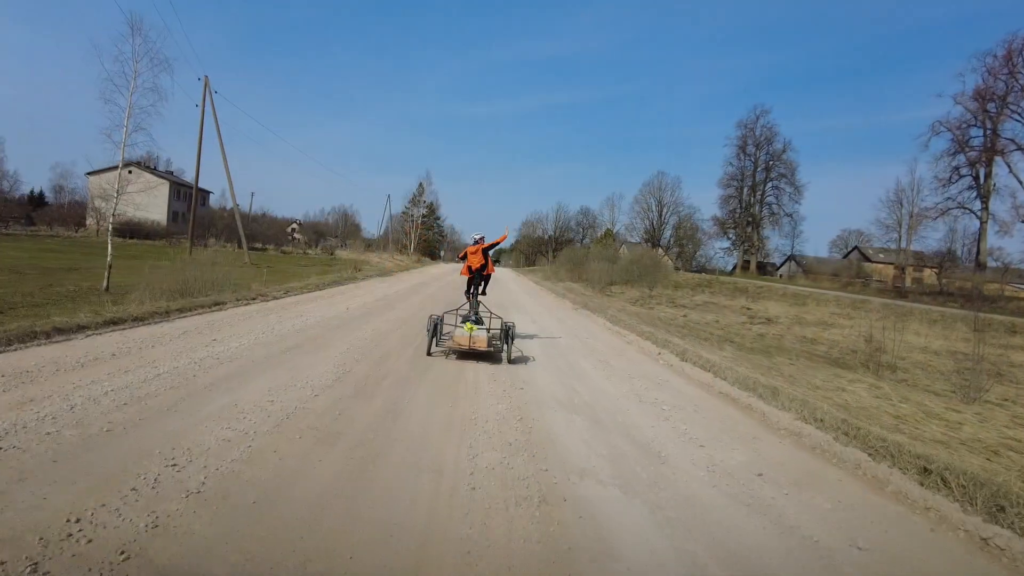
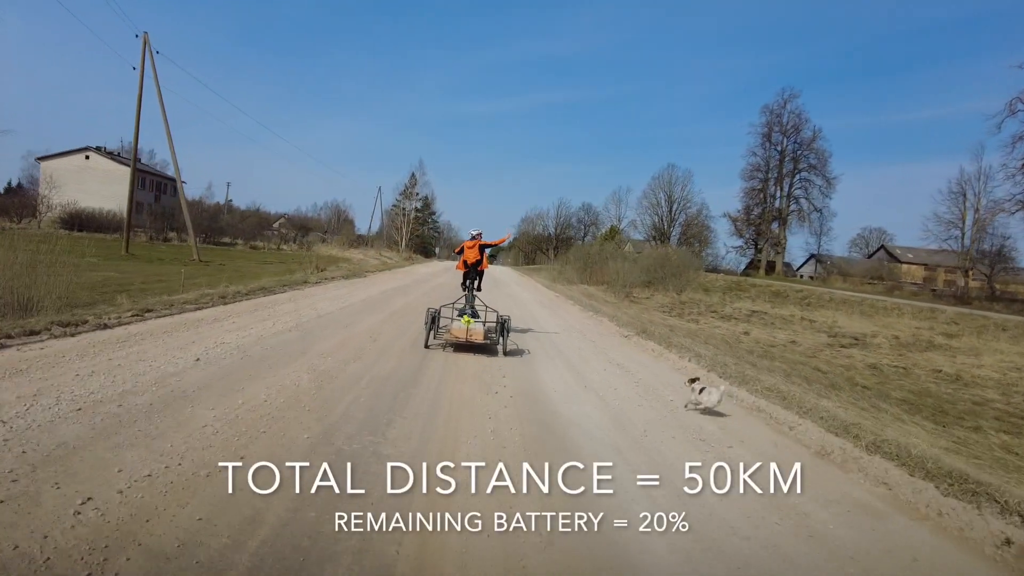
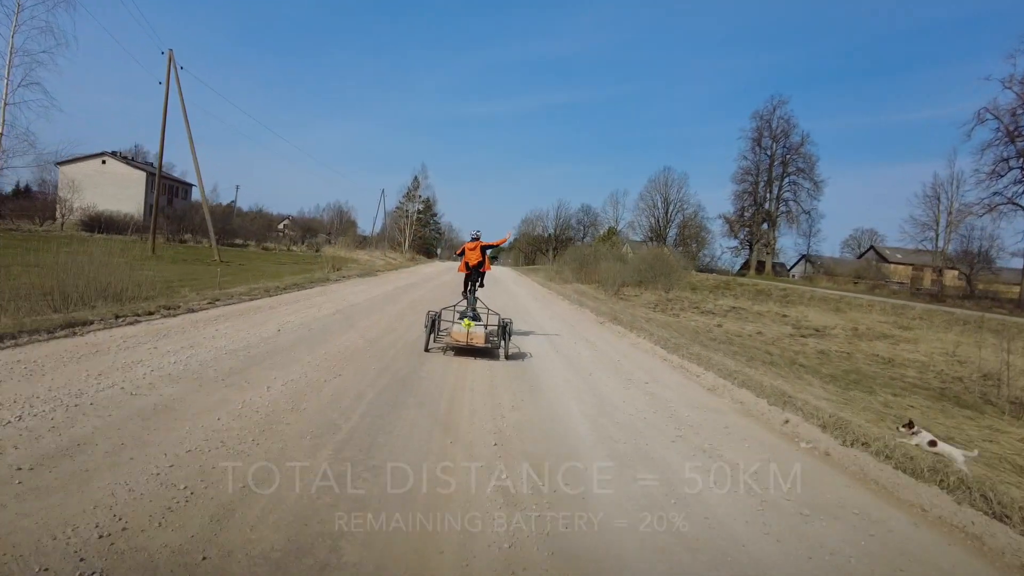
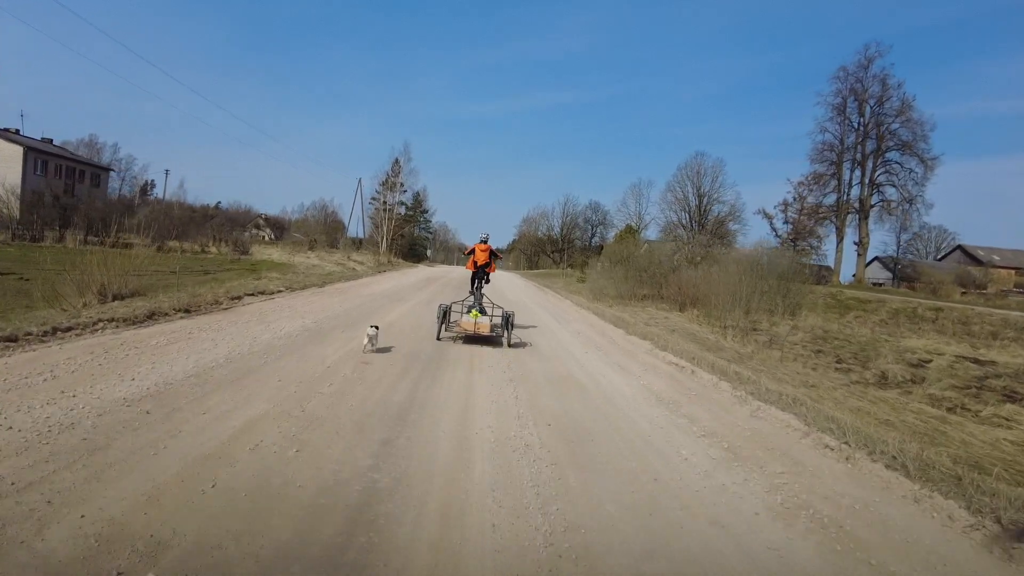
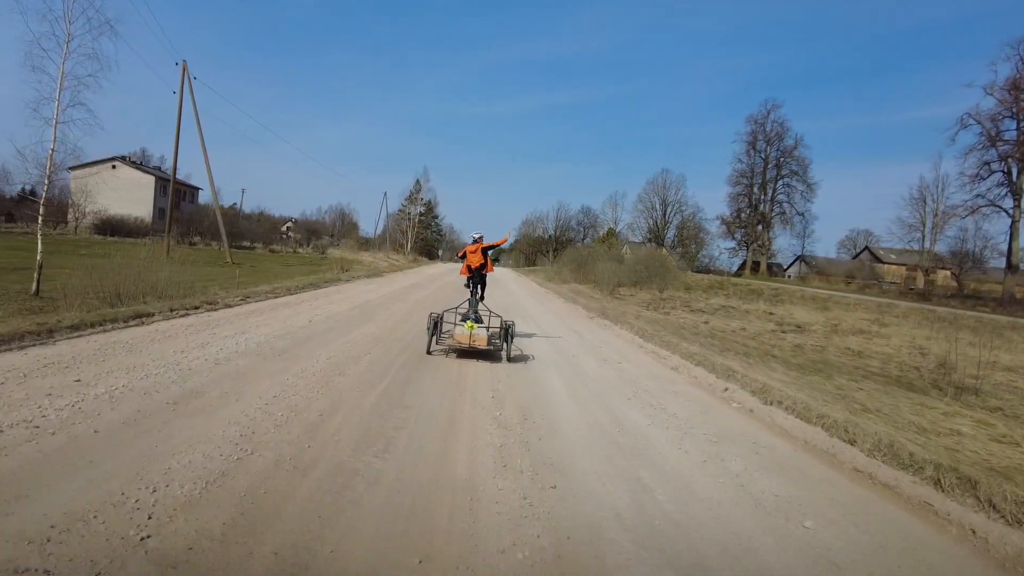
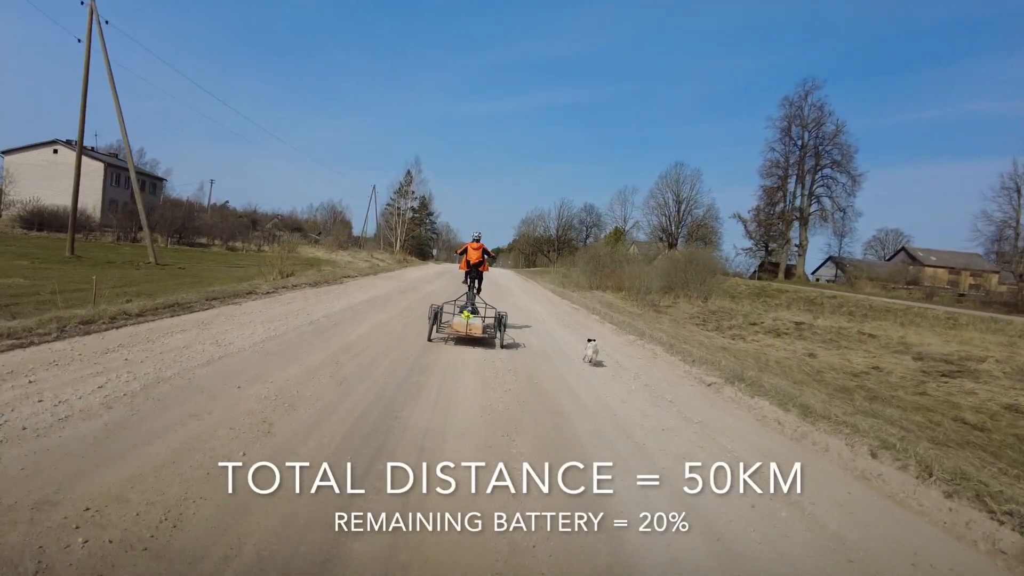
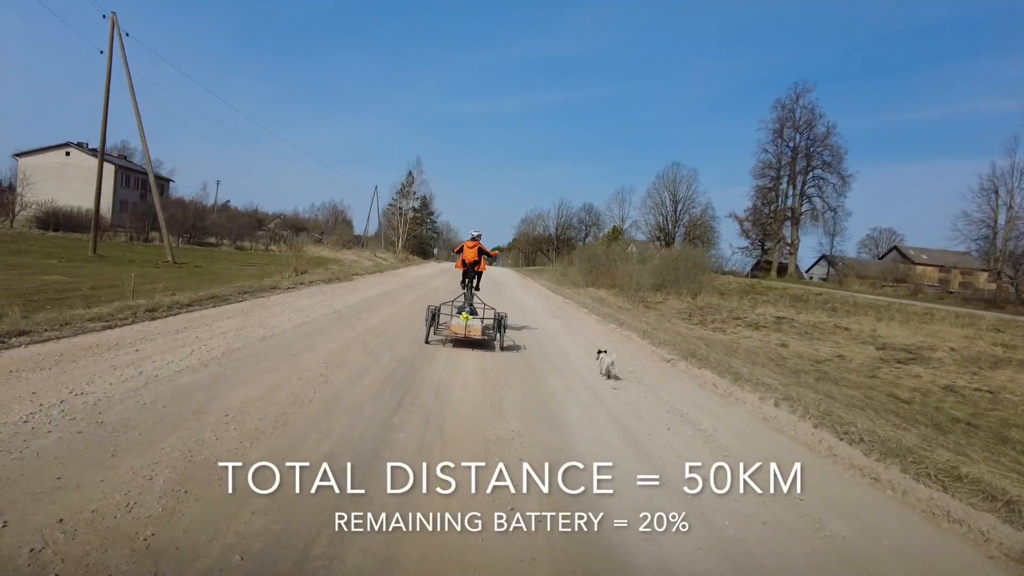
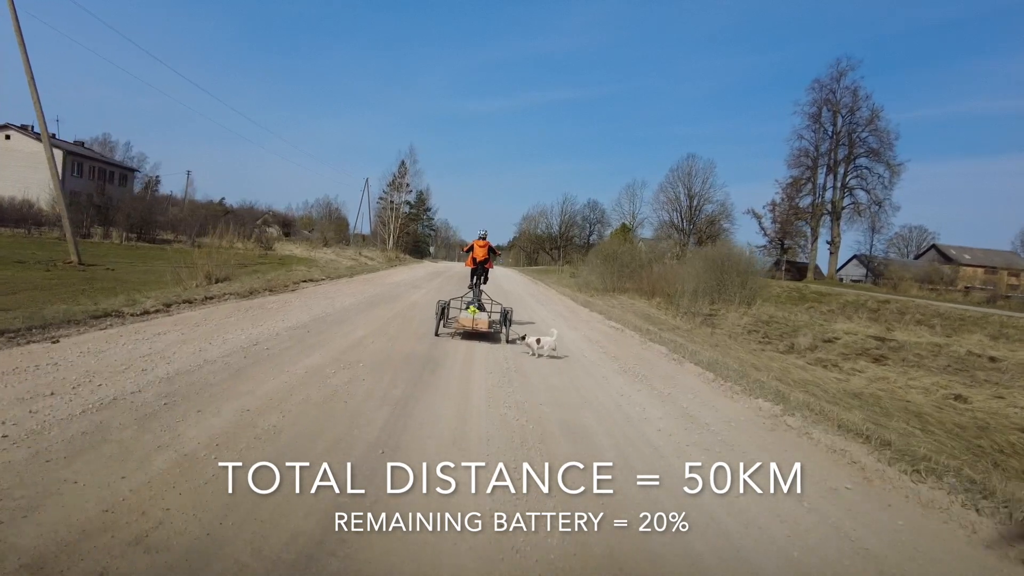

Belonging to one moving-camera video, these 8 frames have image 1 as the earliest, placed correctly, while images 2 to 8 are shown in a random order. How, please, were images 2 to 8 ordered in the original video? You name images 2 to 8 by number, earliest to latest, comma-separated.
5, 3, 2, 7, 6, 8, 4
